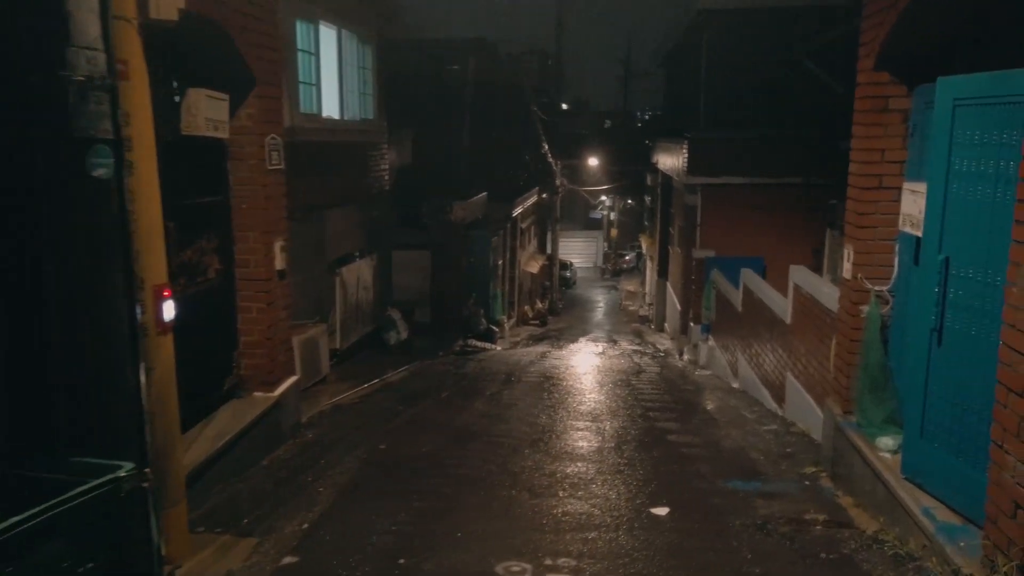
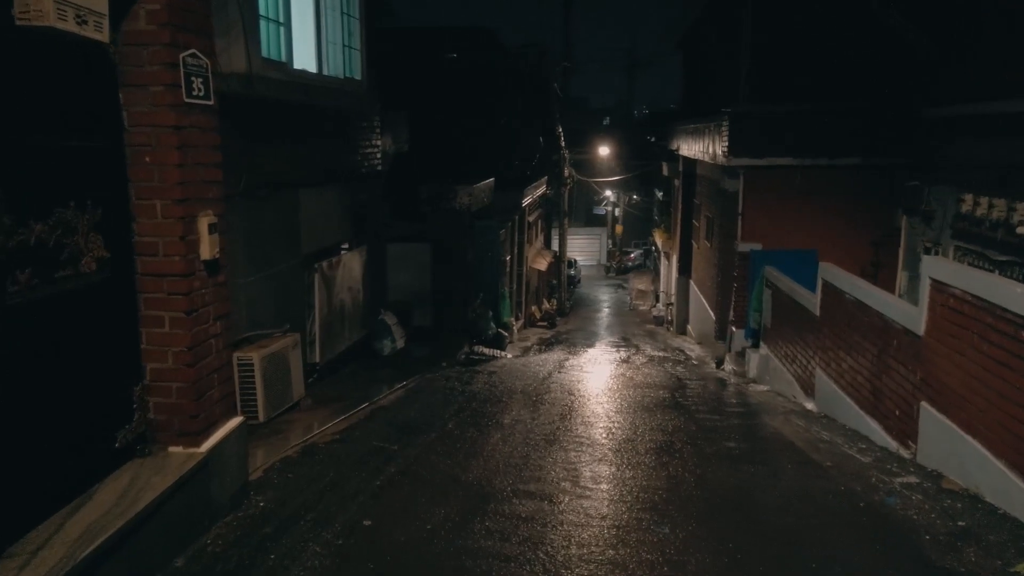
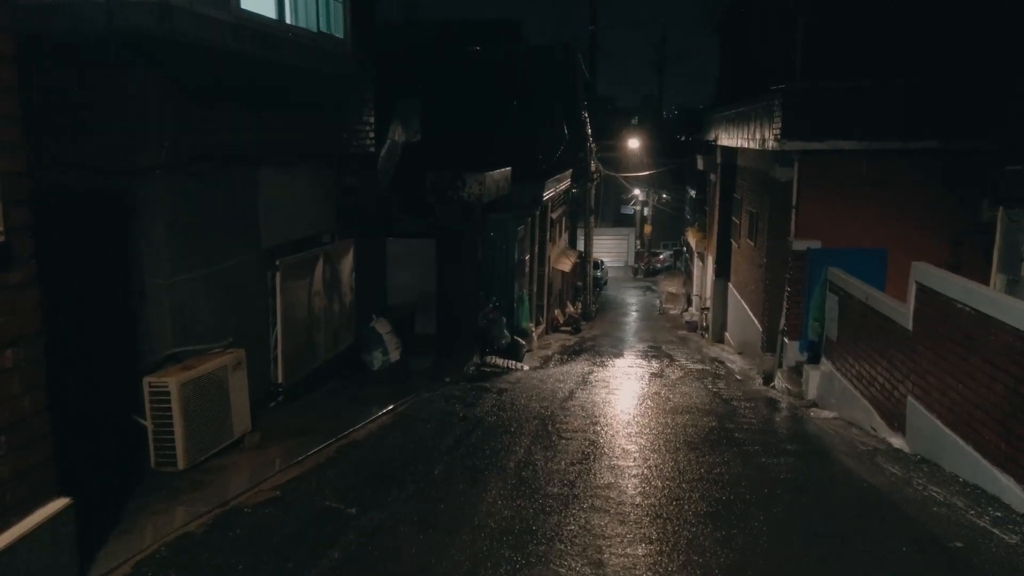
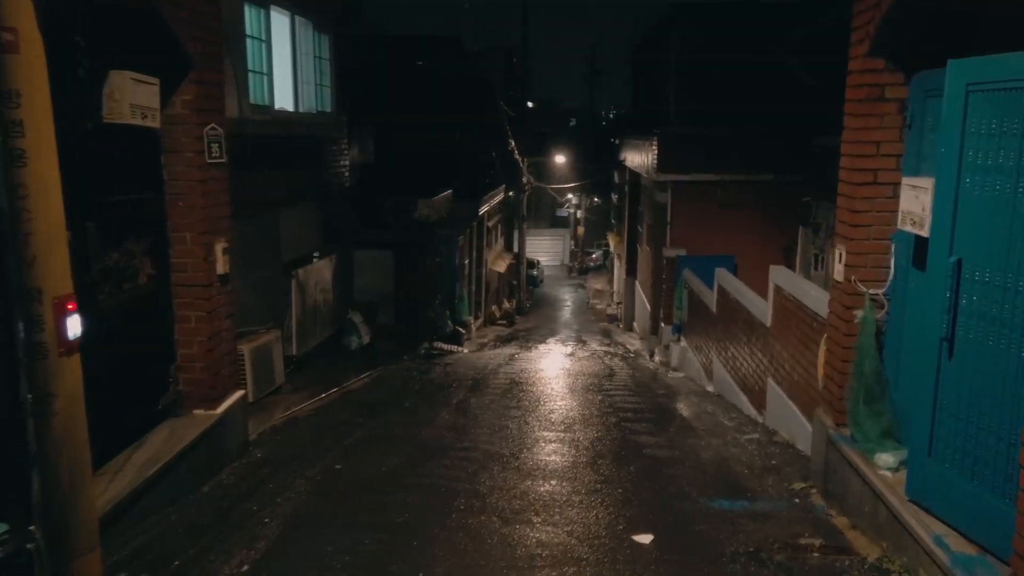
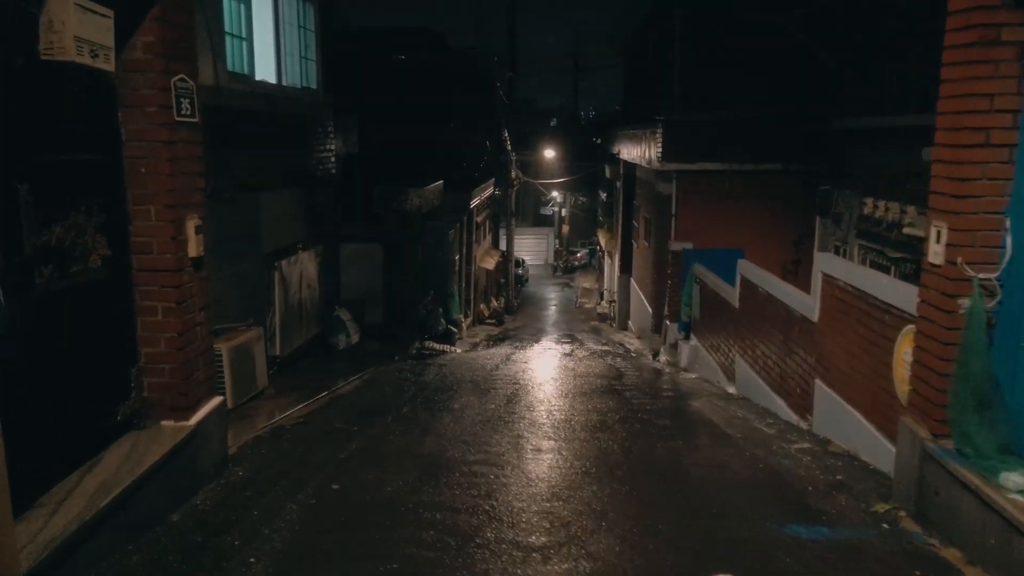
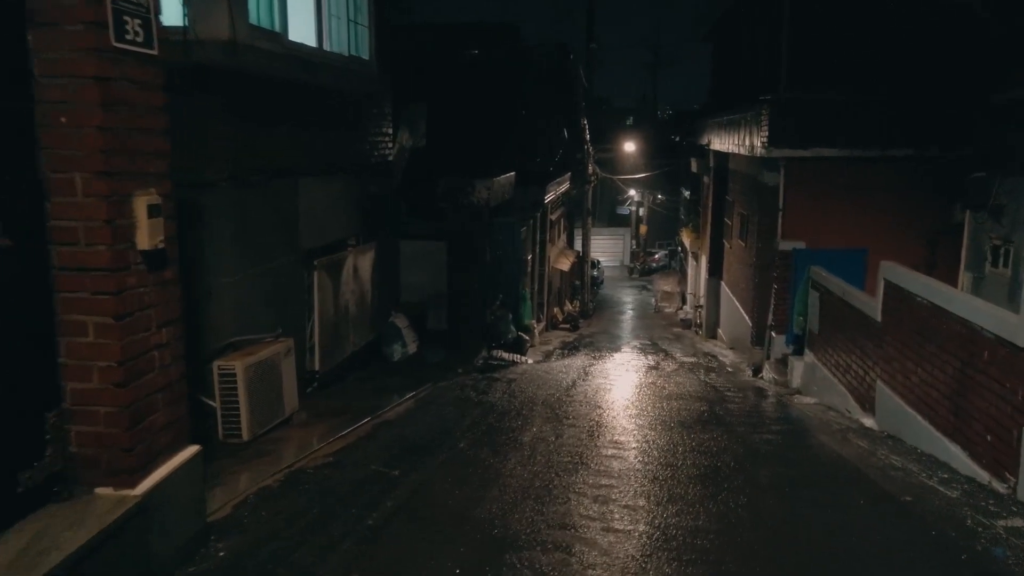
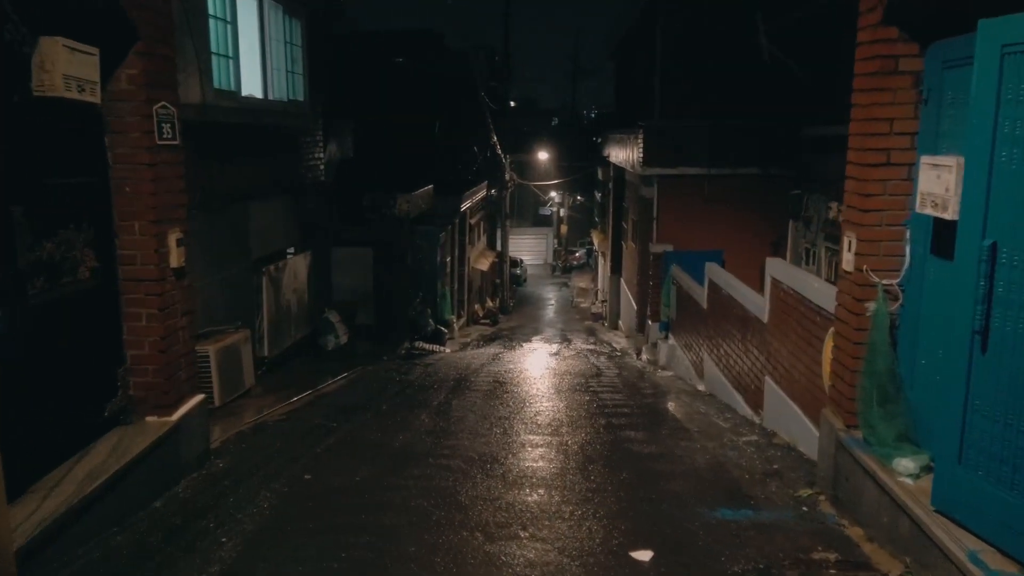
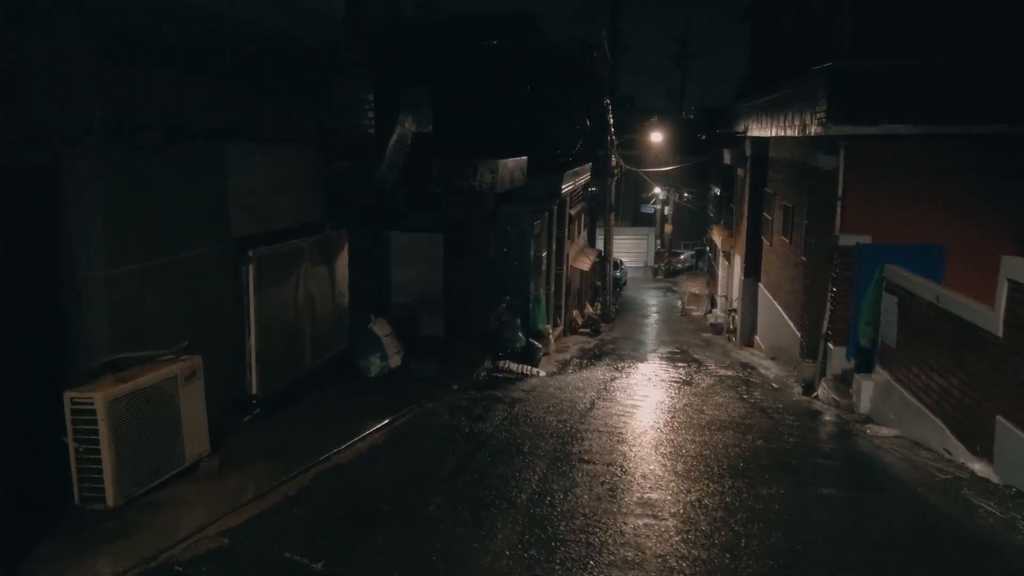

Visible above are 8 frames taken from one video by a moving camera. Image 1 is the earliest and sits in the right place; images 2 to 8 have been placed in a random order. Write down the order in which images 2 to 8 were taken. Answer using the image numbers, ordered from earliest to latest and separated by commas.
4, 7, 5, 2, 6, 3, 8
